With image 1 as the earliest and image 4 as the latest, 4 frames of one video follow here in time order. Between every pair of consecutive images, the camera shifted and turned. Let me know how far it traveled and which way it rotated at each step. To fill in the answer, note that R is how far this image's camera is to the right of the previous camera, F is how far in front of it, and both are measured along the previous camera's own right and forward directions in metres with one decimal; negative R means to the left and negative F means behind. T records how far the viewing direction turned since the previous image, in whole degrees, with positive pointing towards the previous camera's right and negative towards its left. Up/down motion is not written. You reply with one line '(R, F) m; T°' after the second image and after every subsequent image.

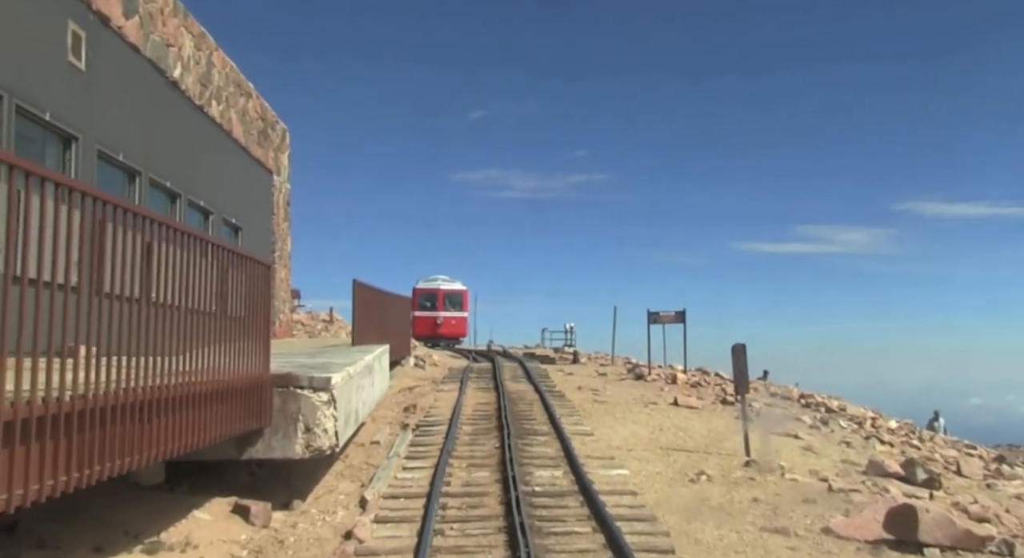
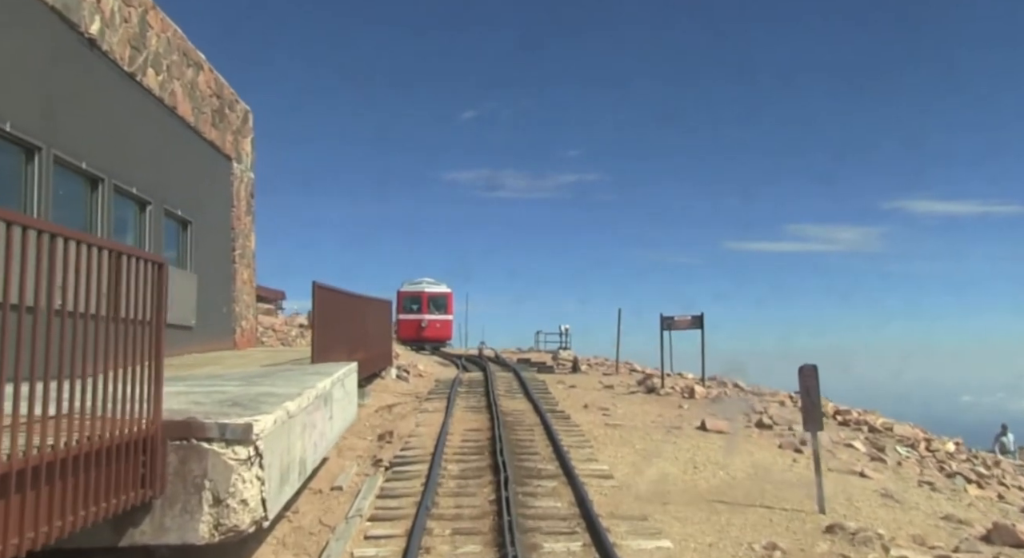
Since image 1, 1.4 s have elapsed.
(-0.1, +2.7) m; +1°
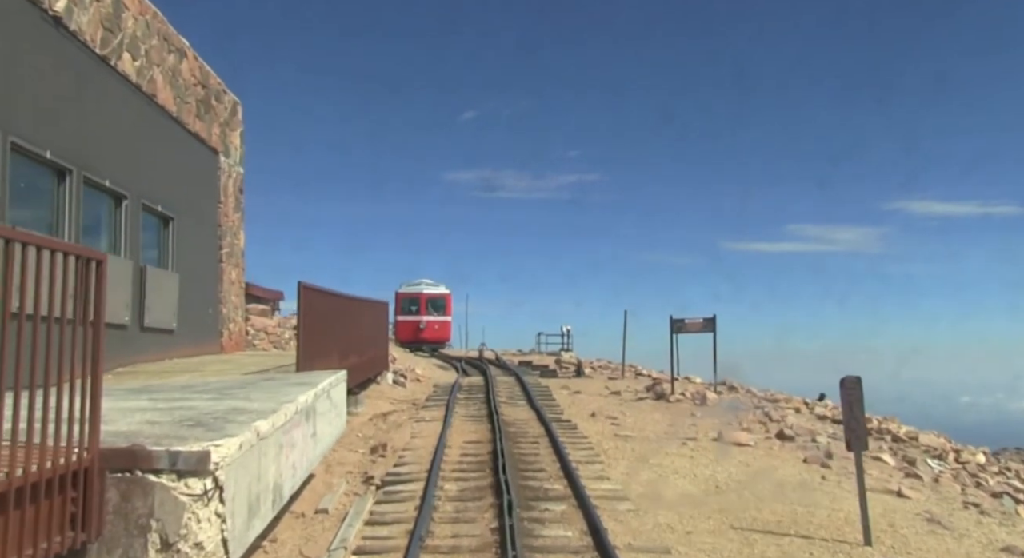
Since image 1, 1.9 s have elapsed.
(0.0, +1.0) m; 0°
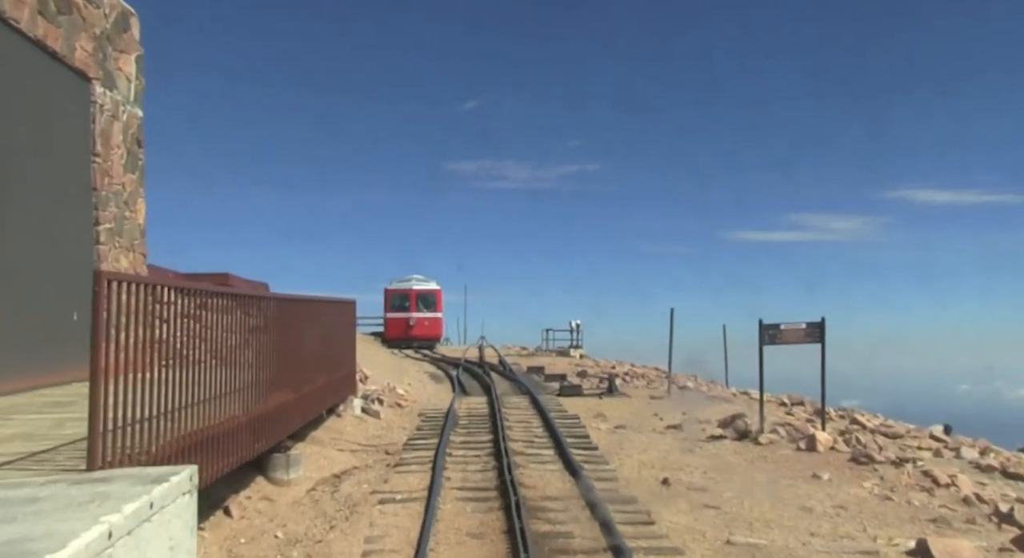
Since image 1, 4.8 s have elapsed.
(-0.3, +5.9) m; 0°
